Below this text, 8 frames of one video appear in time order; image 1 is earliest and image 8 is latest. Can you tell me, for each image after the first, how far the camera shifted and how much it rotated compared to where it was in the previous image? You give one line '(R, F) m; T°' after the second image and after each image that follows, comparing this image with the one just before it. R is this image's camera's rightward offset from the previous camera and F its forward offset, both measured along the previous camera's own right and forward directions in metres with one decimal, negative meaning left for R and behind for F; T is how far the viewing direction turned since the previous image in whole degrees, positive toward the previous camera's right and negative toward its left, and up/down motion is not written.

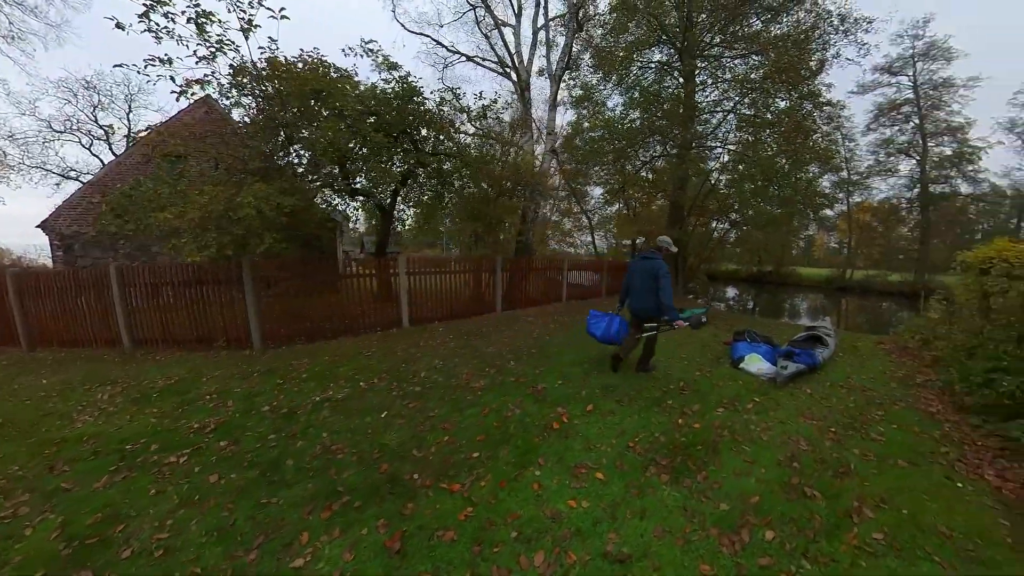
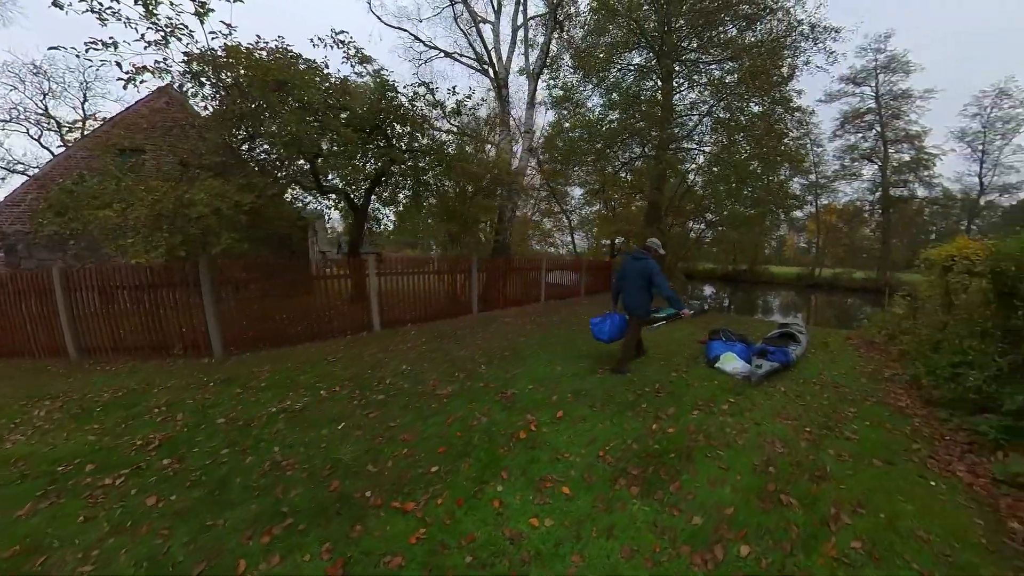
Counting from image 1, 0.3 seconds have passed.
(+0.2, +0.2) m; +3°
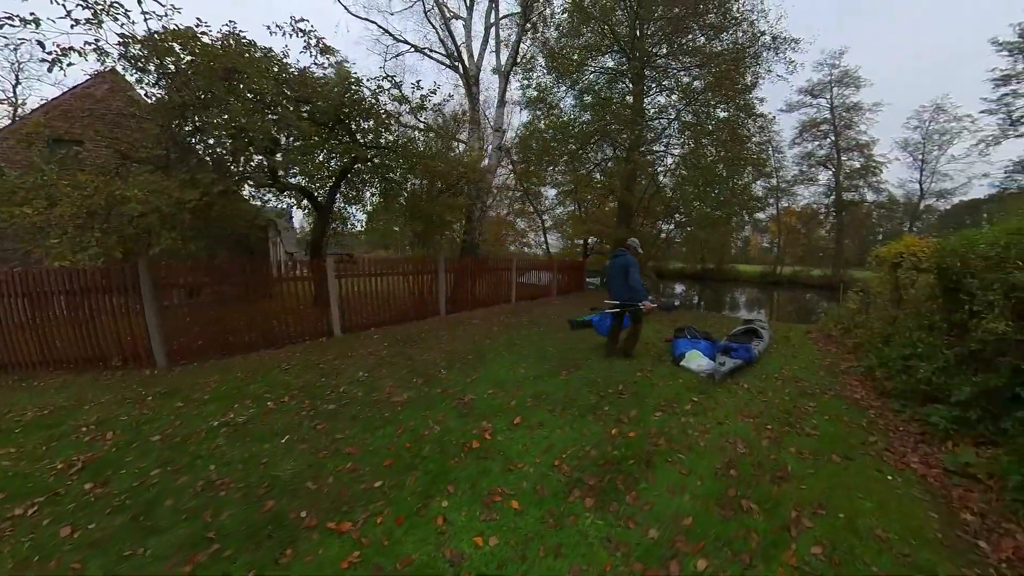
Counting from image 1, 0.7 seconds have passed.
(+0.3, +0.2) m; +4°
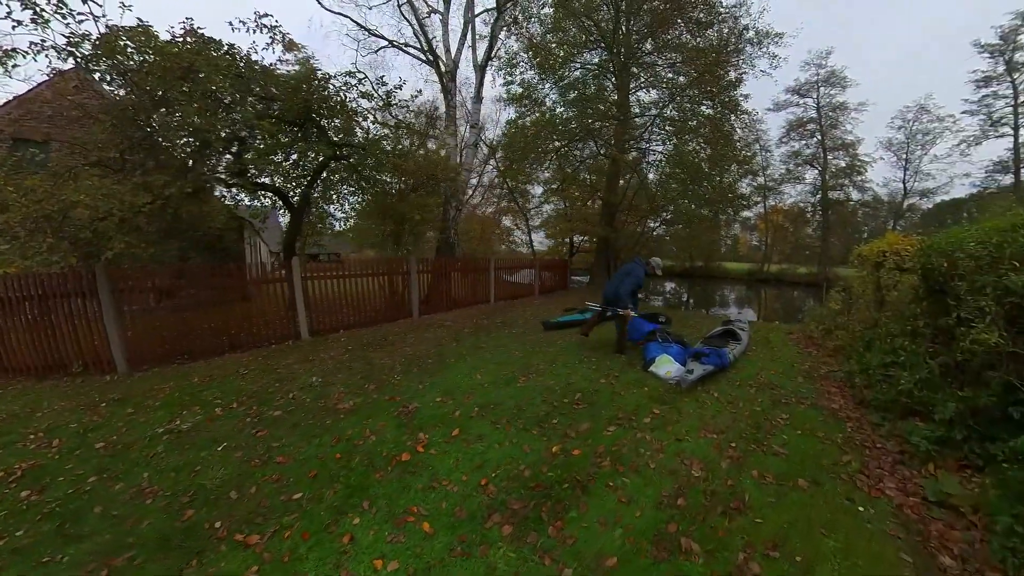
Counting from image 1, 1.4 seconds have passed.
(+0.4, +0.3) m; +1°
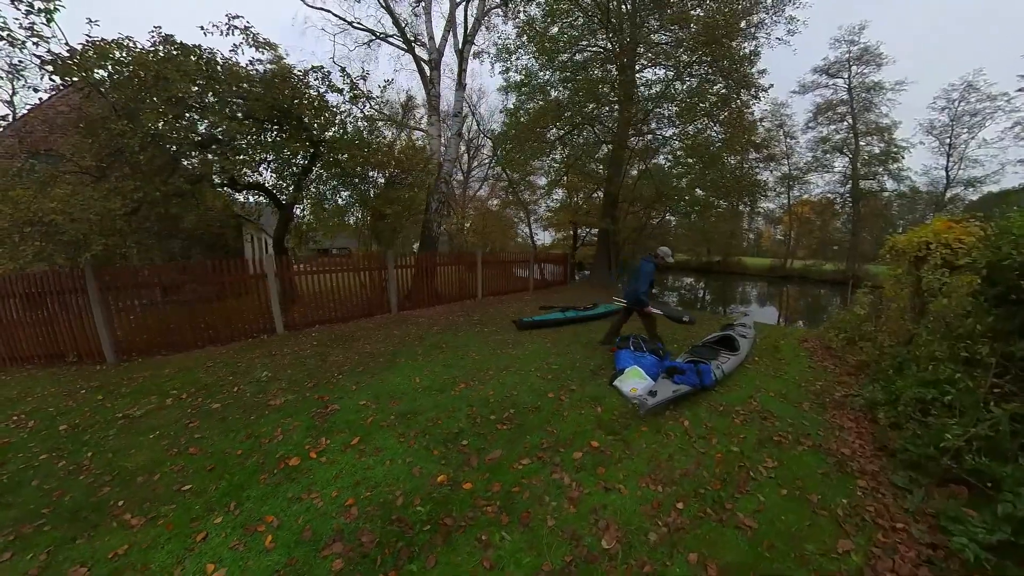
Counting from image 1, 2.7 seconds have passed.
(+0.7, +0.6) m; -3°
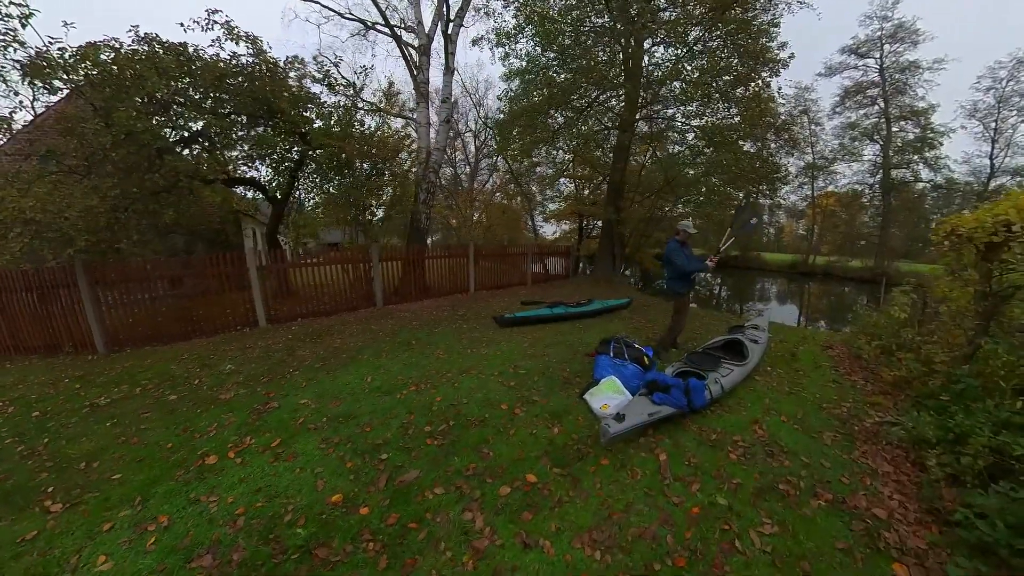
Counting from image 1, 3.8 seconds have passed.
(+0.4, +0.5) m; -2°
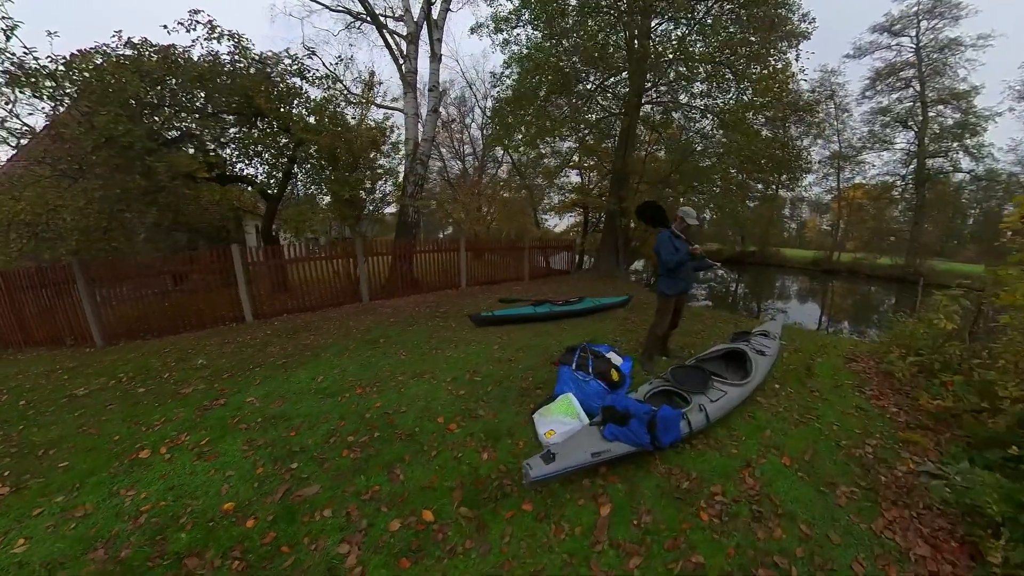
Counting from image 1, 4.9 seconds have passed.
(+0.4, +0.4) m; -2°
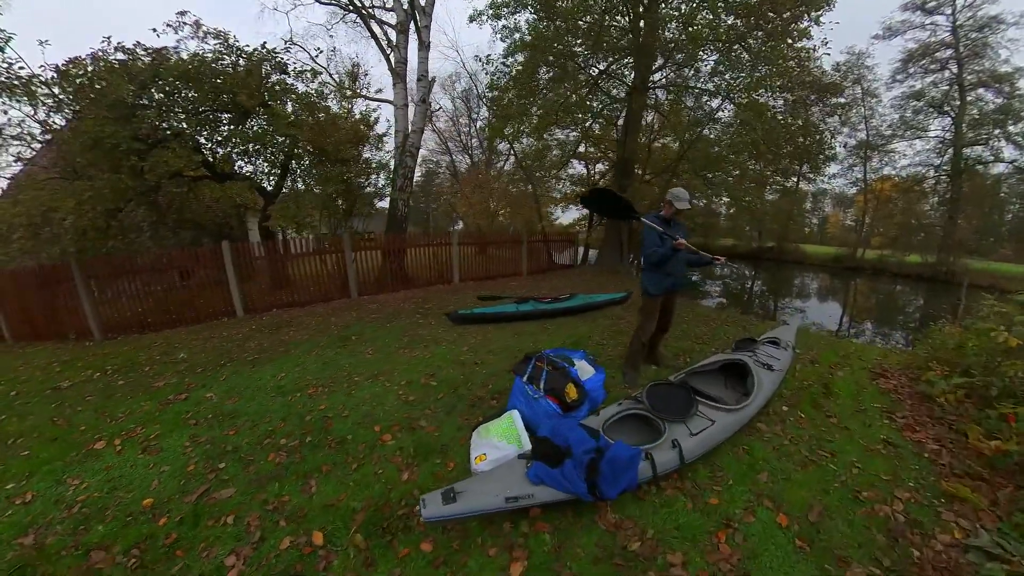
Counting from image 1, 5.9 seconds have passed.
(+0.4, +0.3) m; -2°
